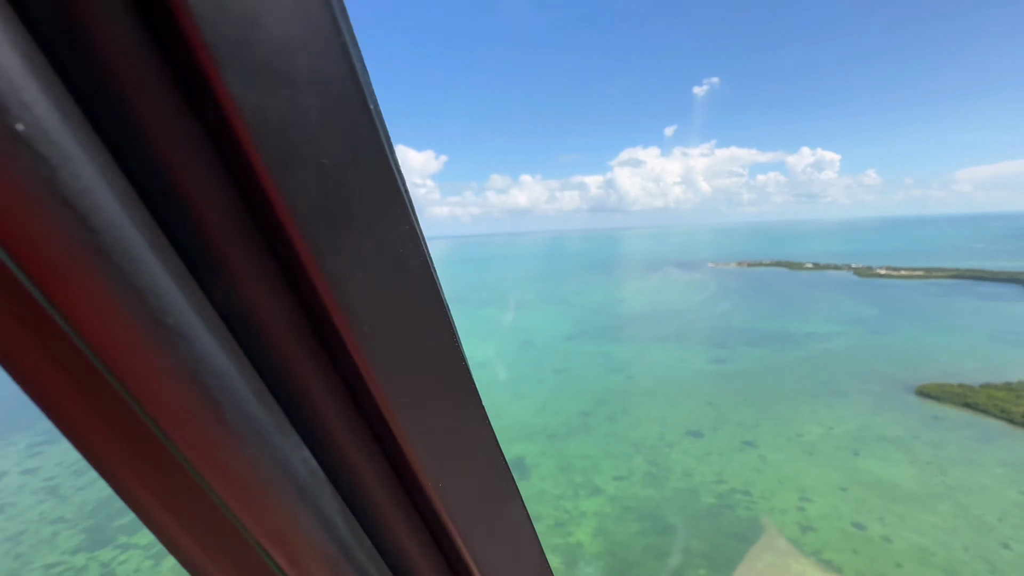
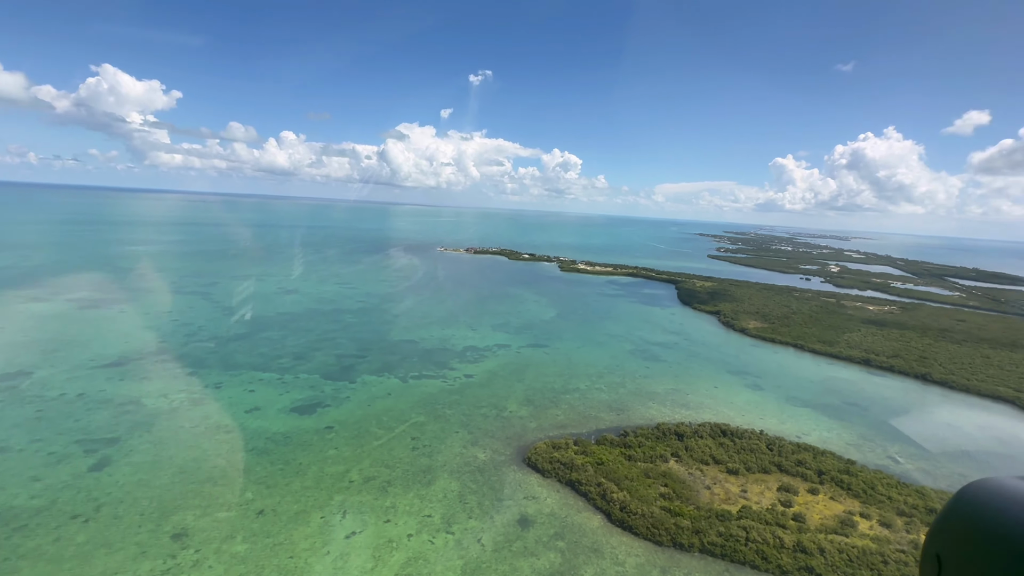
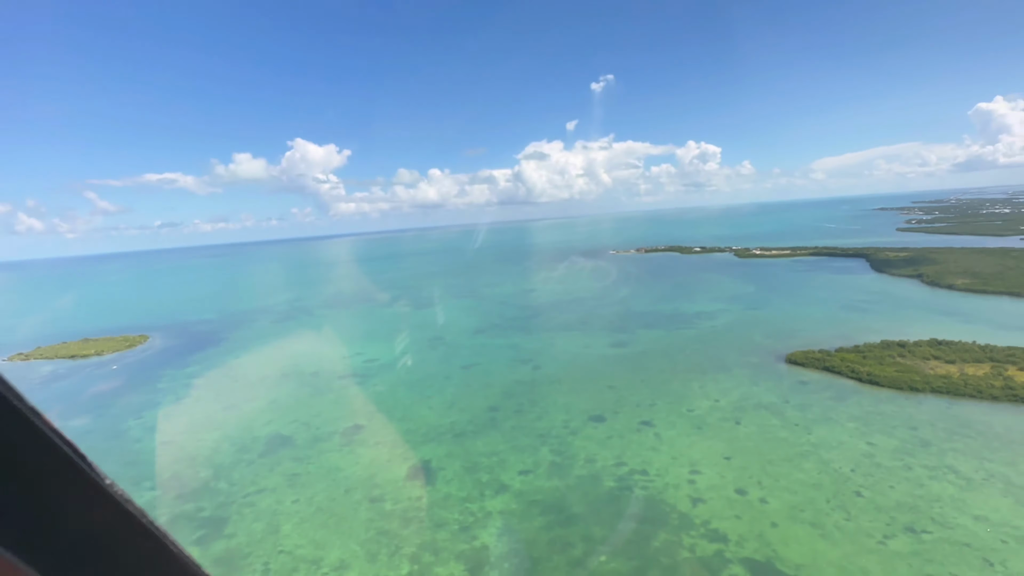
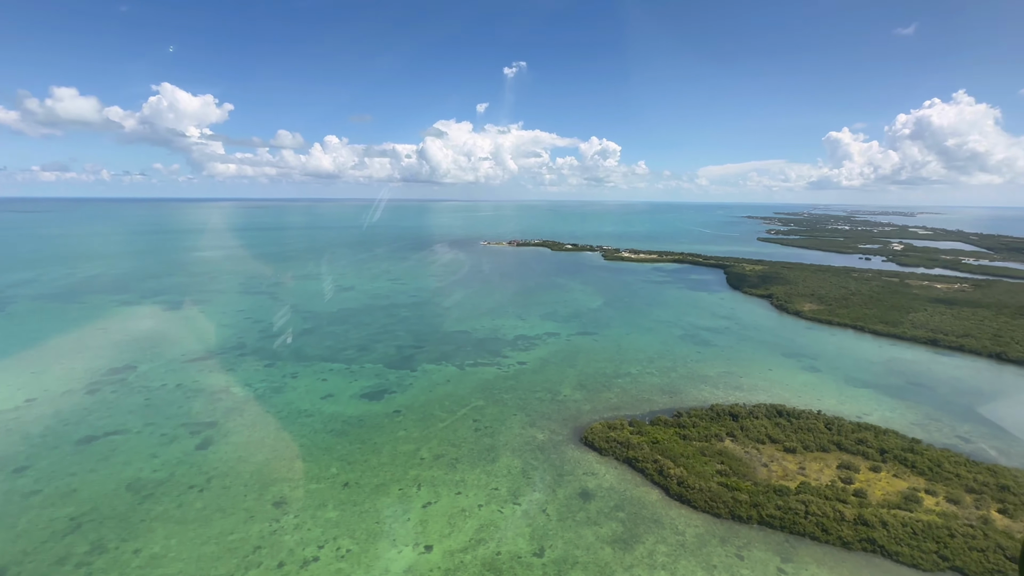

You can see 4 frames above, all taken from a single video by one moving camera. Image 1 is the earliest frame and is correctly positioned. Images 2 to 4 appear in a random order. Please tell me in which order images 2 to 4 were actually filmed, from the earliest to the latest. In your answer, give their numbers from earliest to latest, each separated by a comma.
3, 4, 2
